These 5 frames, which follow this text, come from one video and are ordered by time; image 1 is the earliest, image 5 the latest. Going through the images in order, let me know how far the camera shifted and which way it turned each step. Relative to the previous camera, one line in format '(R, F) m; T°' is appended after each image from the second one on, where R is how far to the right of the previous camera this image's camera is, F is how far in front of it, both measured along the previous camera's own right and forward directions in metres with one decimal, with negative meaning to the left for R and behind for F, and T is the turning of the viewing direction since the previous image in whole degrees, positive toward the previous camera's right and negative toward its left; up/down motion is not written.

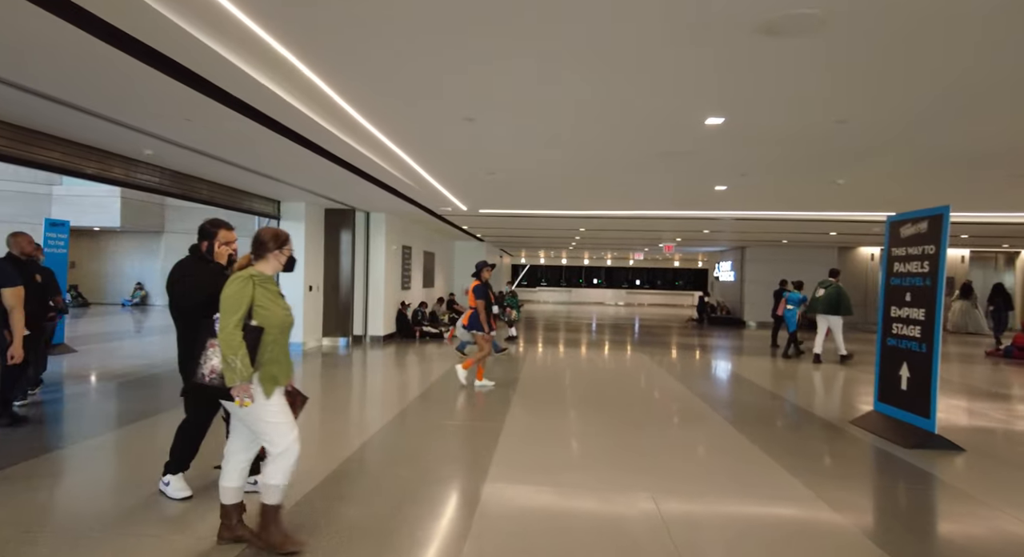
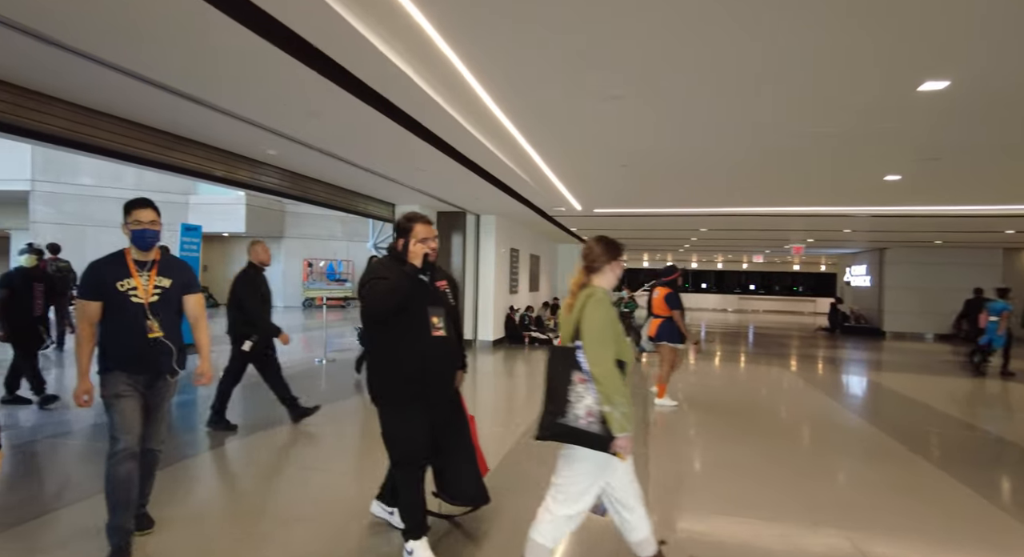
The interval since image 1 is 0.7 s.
(-0.3, +0.4) m; -9°
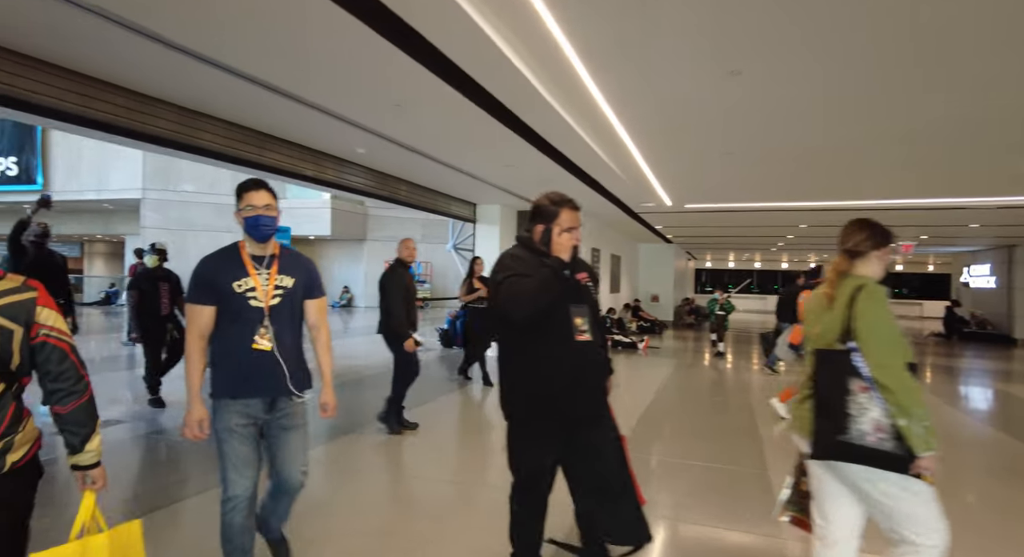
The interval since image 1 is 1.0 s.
(-0.2, +0.2) m; -7°
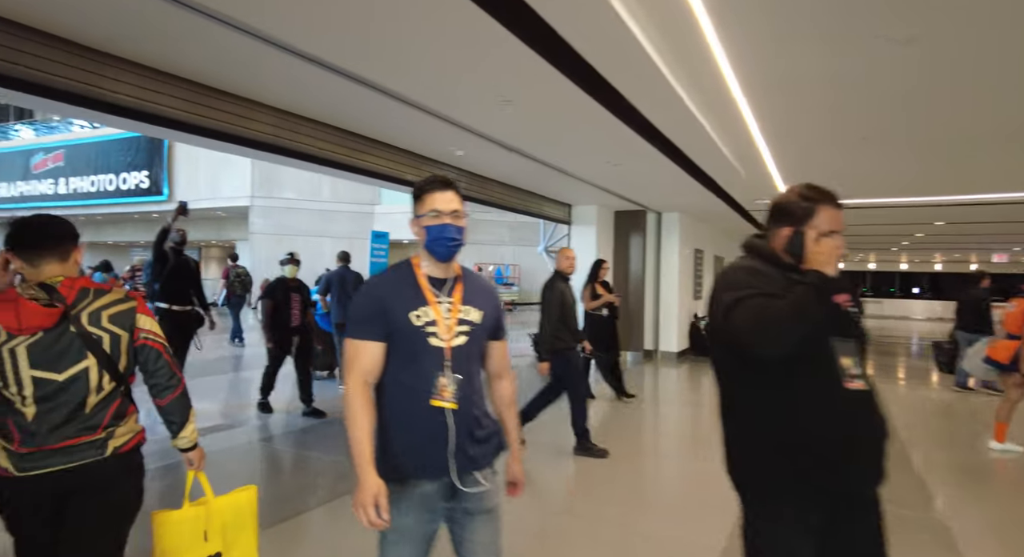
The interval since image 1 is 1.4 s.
(-0.2, +0.2) m; -8°
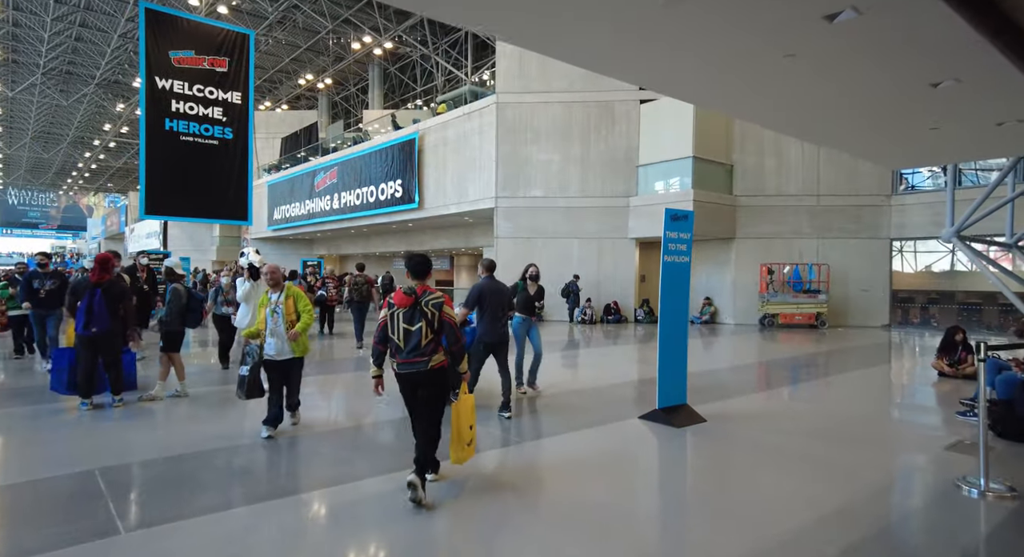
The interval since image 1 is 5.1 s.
(-1.3, +3.4) m; -23°
